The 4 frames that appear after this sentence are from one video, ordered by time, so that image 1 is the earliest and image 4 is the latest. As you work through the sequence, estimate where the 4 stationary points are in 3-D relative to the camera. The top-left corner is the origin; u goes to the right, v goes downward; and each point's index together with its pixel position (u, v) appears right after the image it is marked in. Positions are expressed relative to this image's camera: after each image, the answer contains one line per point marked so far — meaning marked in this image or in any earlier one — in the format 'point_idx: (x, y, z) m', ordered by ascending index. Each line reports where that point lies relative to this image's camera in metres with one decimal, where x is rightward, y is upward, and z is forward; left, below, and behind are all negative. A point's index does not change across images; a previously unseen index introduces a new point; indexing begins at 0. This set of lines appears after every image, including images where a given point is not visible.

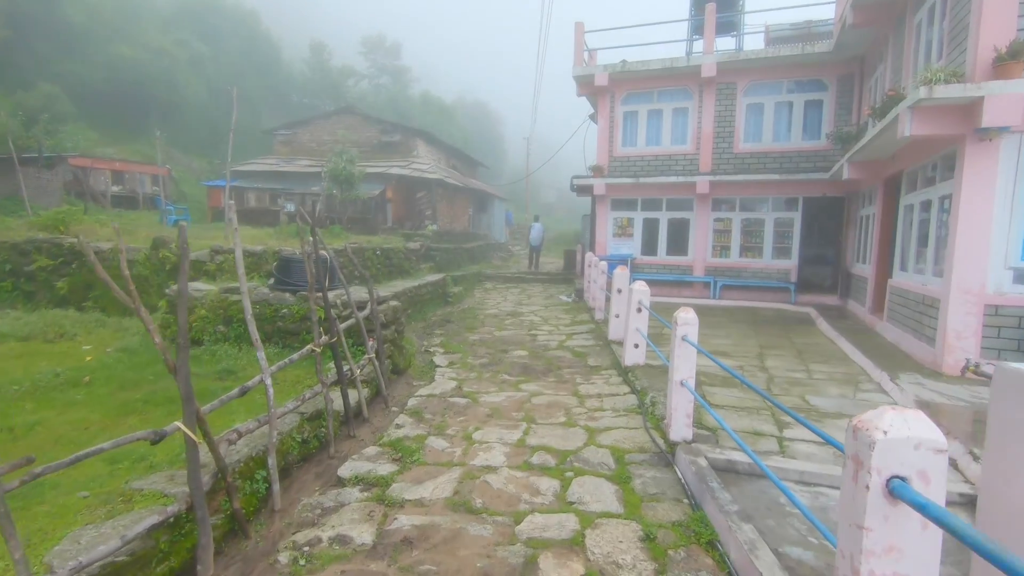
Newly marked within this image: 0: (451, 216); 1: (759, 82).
0: (-2.0, +2.3, +17.5) m
1: (+5.1, +4.3, +11.3) m
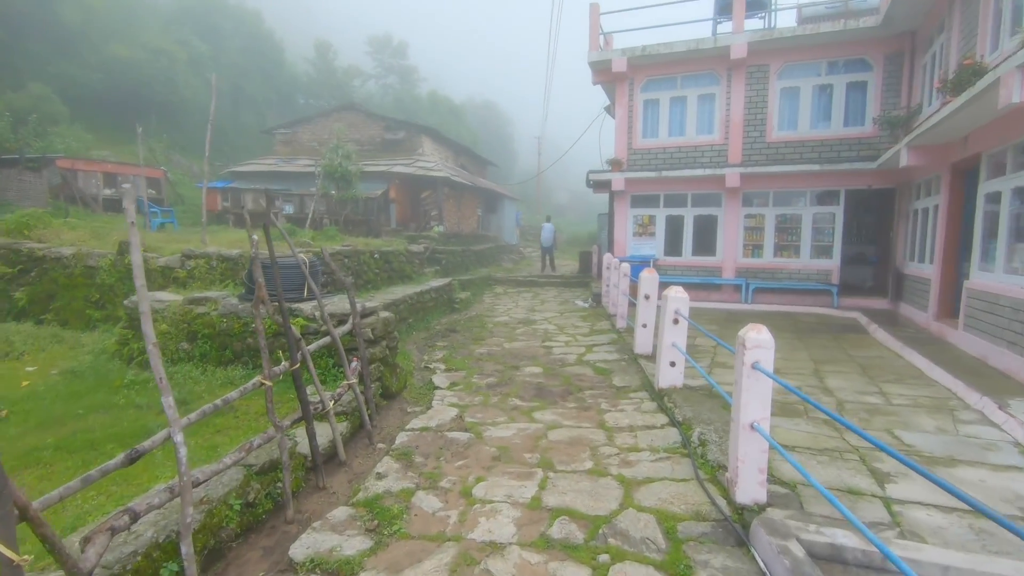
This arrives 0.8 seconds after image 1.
0: (-1.7, +2.2, +16.6) m
1: (+5.3, +4.2, +10.2) m
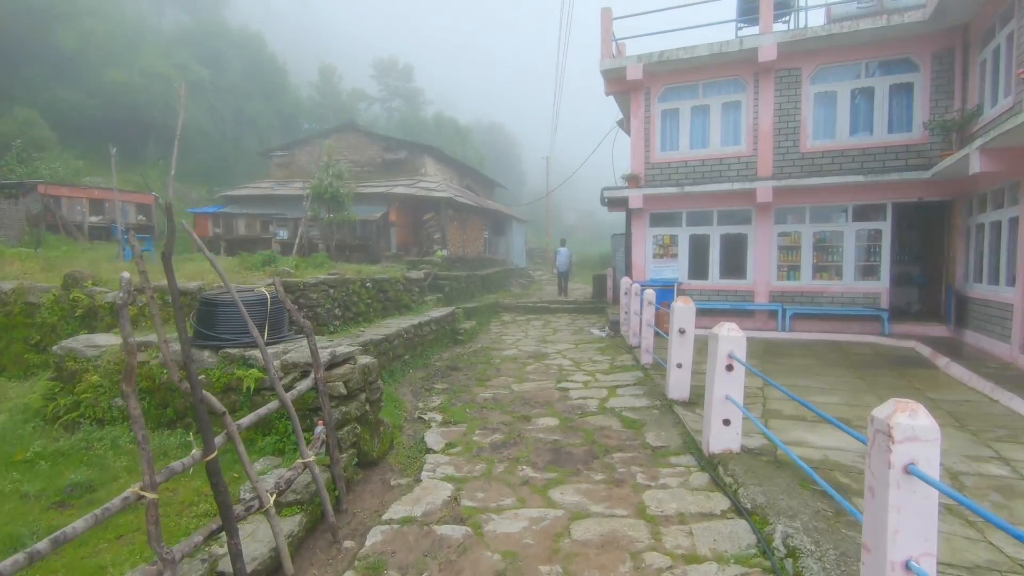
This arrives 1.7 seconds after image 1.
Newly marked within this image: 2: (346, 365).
0: (-1.4, +1.4, +15.7) m
1: (+5.4, +3.8, +9.3) m
2: (-1.3, -0.6, +4.2) m
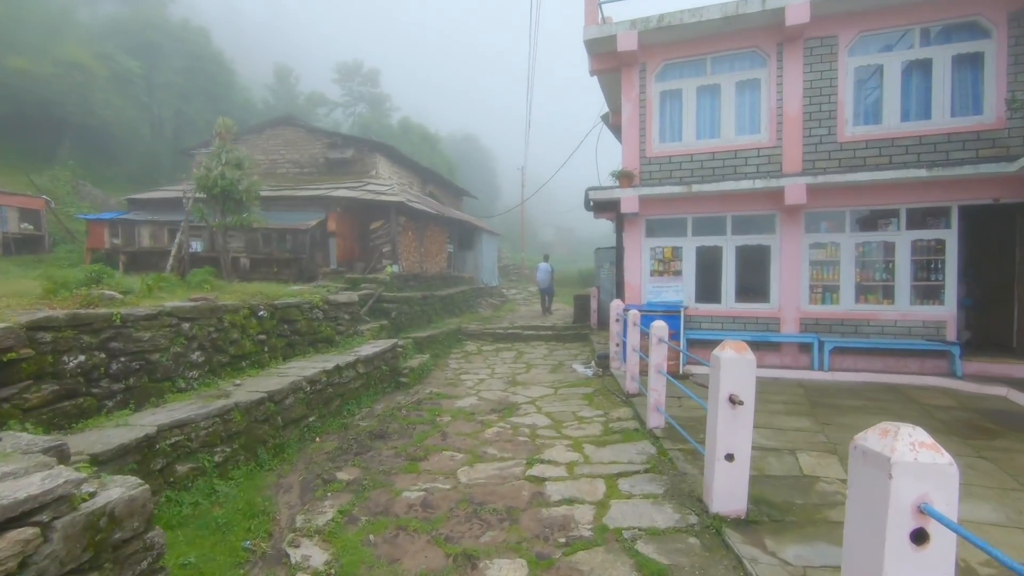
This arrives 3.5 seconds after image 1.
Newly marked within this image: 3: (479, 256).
0: (-2.2, +0.8, +13.4) m
1: (+4.9, +3.5, +7.3) m
2: (-1.6, -0.8, +1.8) m
3: (-1.1, +1.1, +18.3) m
